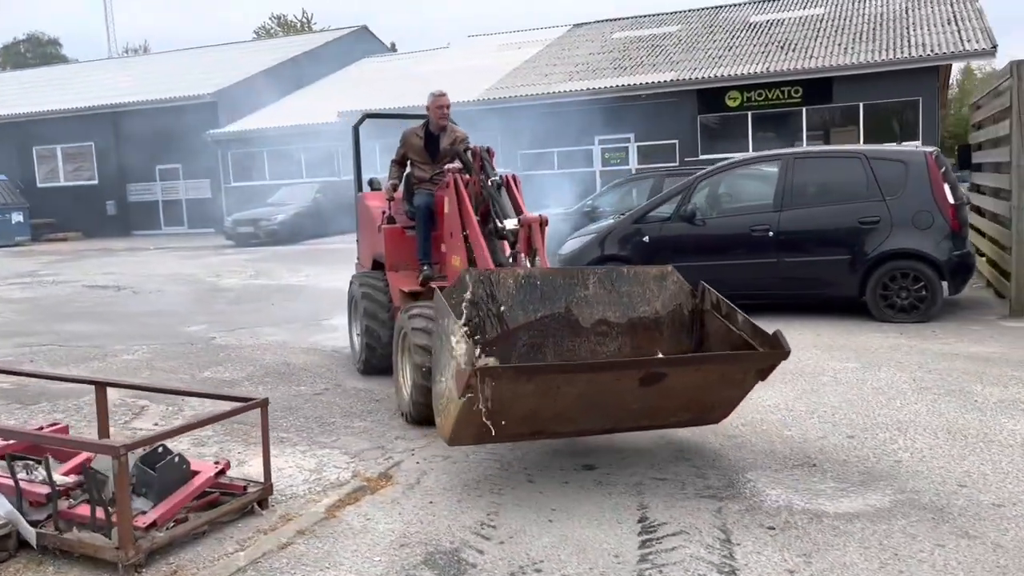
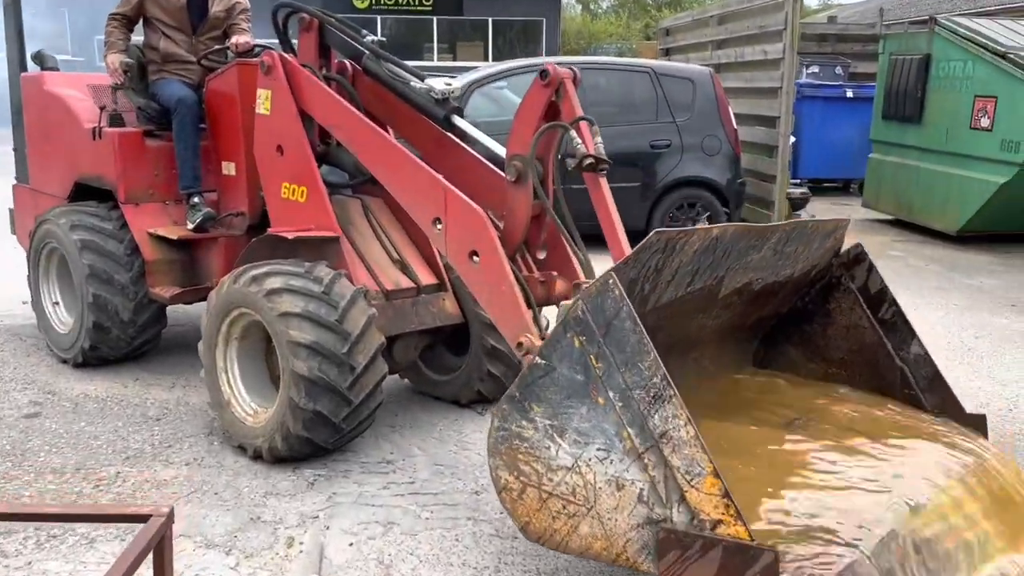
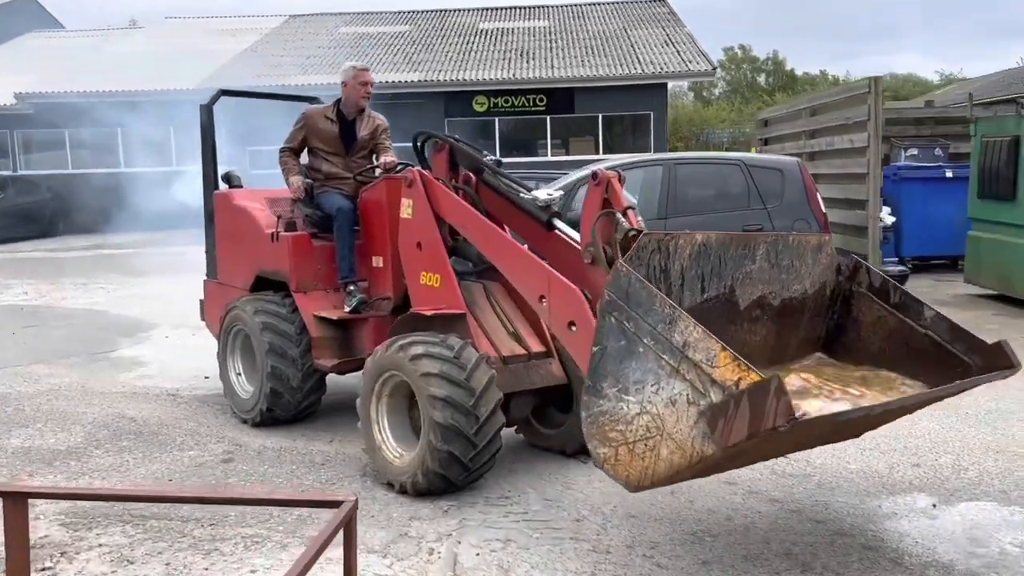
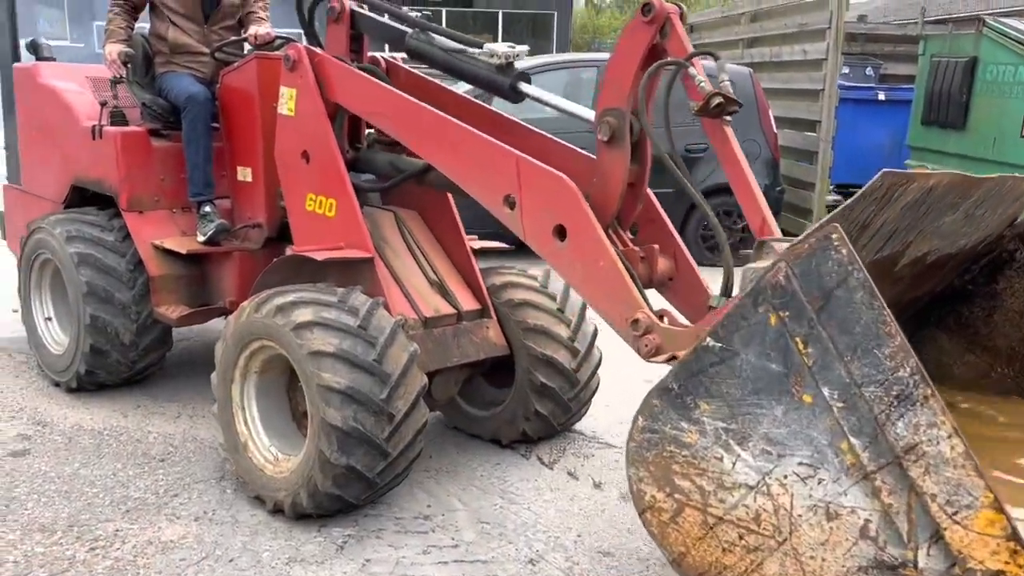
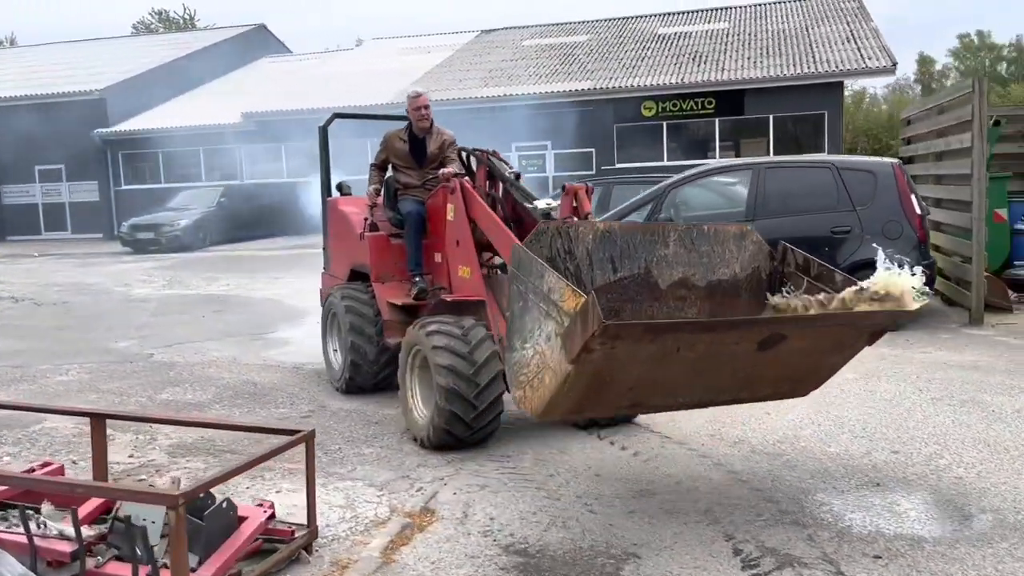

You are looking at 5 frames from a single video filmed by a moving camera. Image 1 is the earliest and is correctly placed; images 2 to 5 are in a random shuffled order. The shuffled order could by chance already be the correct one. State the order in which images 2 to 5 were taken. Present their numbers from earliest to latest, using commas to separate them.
5, 3, 2, 4
